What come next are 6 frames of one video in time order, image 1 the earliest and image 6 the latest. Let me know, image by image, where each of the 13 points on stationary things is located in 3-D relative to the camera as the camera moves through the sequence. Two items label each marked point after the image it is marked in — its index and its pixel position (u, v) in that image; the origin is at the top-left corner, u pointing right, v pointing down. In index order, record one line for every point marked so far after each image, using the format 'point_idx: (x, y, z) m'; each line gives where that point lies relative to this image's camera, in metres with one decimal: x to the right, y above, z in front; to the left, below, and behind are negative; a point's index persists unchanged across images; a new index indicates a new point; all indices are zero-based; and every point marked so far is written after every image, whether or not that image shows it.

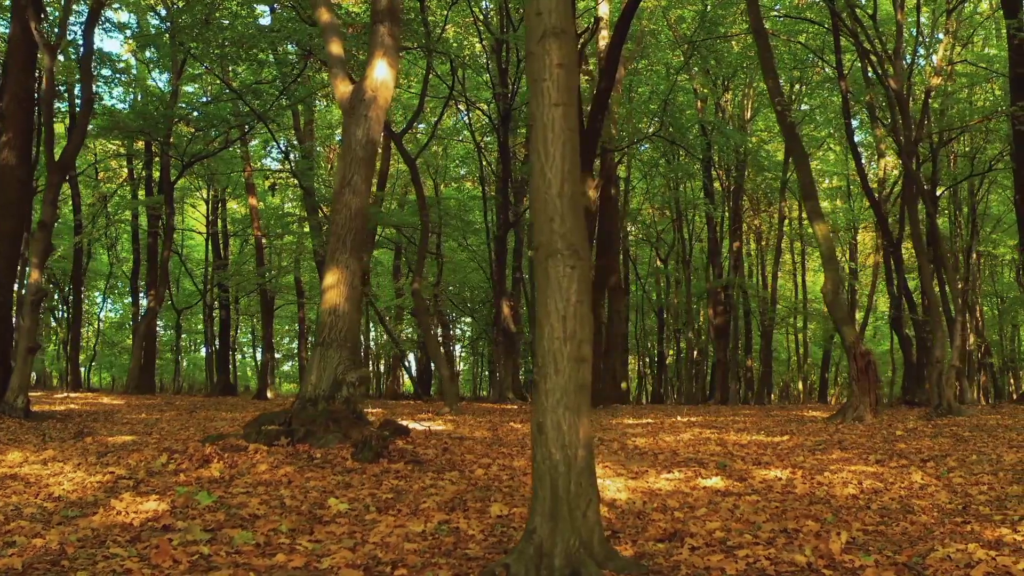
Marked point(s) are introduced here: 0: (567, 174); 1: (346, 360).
0: (+0.2, +0.5, +3.1) m
1: (-1.6, -0.7, +6.8) m
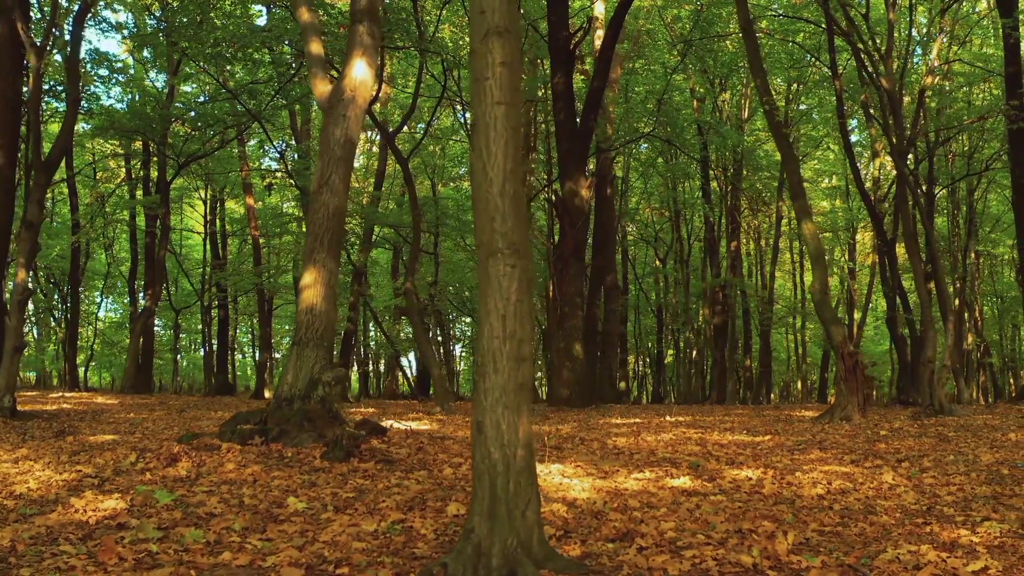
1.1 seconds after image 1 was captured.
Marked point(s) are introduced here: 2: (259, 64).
0: (0.0, +0.5, +3.1) m
1: (-1.8, -0.7, +6.8) m
2: (-5.5, +4.9, +15.3) m
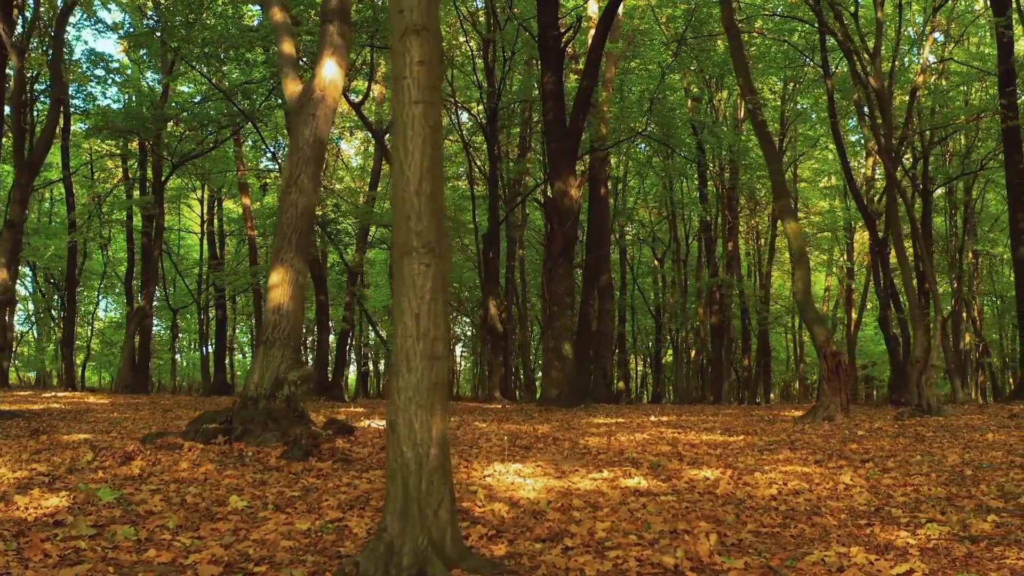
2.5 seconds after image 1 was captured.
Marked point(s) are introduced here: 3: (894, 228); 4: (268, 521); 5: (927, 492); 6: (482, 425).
0: (-0.4, +0.5, +3.1) m
1: (-2.2, -0.7, +6.8) m
2: (-5.8, +4.9, +15.4) m
3: (+8.3, +1.3, +15.2) m
4: (-1.4, -1.3, +3.9) m
5: (+3.0, -1.5, +5.1) m
6: (-0.4, -2.1, +10.6) m
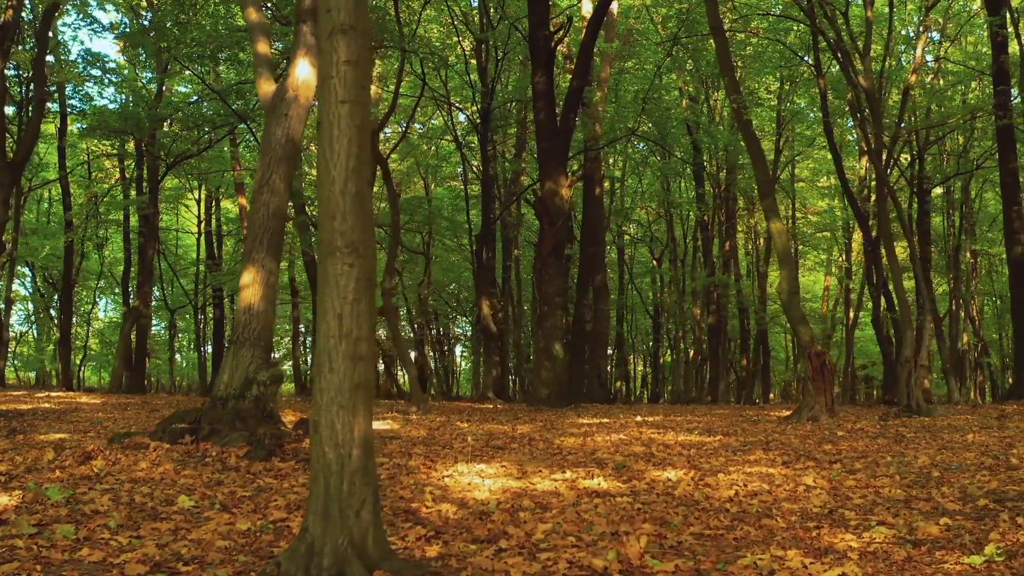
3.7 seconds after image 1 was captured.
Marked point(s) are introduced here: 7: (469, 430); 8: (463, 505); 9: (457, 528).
0: (-0.7, +0.5, +3.1) m
1: (-2.5, -0.7, +6.8) m
2: (-6.0, +4.9, +15.4) m
3: (+8.1, +1.3, +15.2) m
4: (-1.7, -1.3, +3.9) m
5: (+2.7, -1.5, +5.1) m
6: (-0.7, -2.1, +10.6) m
7: (-0.6, -2.0, +9.7) m
8: (-0.3, -1.4, +4.4) m
9: (-0.3, -1.3, +3.9) m
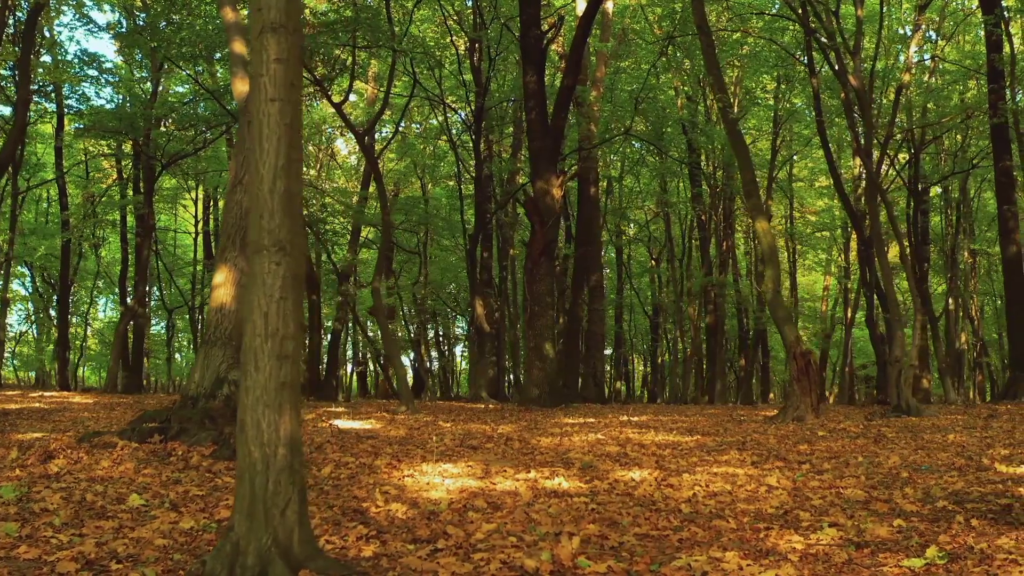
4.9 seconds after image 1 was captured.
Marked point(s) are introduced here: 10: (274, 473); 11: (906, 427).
0: (-1.0, +0.5, +3.1) m
1: (-2.8, -0.7, +6.8) m
2: (-6.2, +4.9, +15.4) m
3: (+7.8, +1.3, +15.1) m
4: (-2.0, -1.3, +3.9) m
5: (+2.4, -1.5, +5.0) m
6: (-1.0, -2.1, +10.6) m
7: (-0.9, -2.0, +9.7) m
8: (-0.6, -1.4, +4.4) m
9: (-0.6, -1.3, +3.9) m
10: (-1.0, -0.8, +2.9) m
11: (+5.5, -1.9, +9.8) m
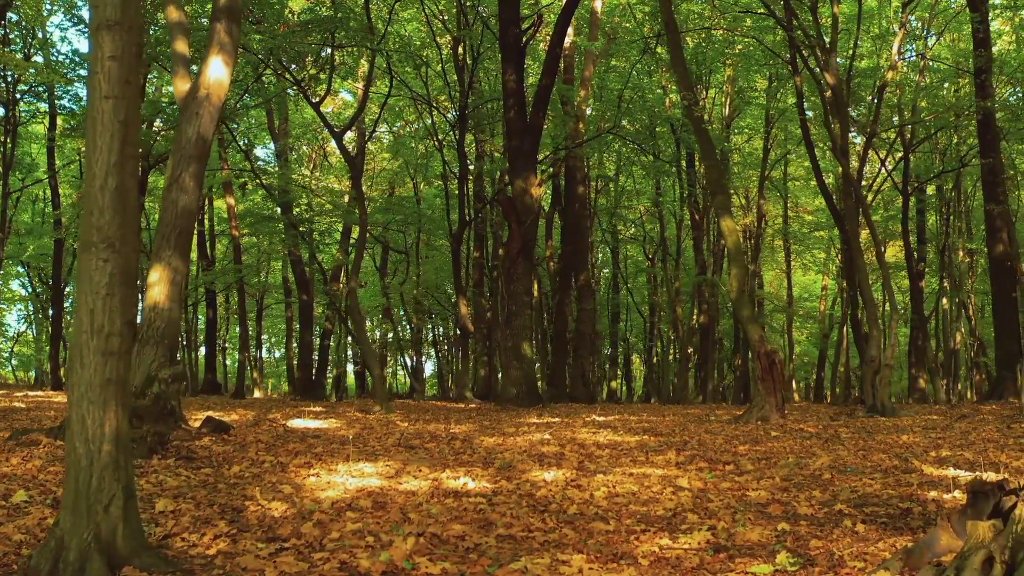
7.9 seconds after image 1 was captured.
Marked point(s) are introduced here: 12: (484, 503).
0: (-1.7, +0.5, +3.1) m
1: (-3.4, -0.7, +6.8) m
2: (-6.7, +4.9, +15.5) m
3: (+7.3, +1.3, +14.9) m
4: (-2.7, -1.3, +3.9) m
5: (+1.7, -1.5, +5.0) m
6: (-1.6, -2.1, +10.6) m
7: (-1.5, -1.9, +9.7) m
8: (-1.3, -1.3, +4.4) m
9: (-1.3, -1.3, +3.8) m
10: (-1.7, -0.8, +2.9) m
11: (+4.9, -1.9, +9.6) m
12: (-0.1, -1.4, +4.6) m
